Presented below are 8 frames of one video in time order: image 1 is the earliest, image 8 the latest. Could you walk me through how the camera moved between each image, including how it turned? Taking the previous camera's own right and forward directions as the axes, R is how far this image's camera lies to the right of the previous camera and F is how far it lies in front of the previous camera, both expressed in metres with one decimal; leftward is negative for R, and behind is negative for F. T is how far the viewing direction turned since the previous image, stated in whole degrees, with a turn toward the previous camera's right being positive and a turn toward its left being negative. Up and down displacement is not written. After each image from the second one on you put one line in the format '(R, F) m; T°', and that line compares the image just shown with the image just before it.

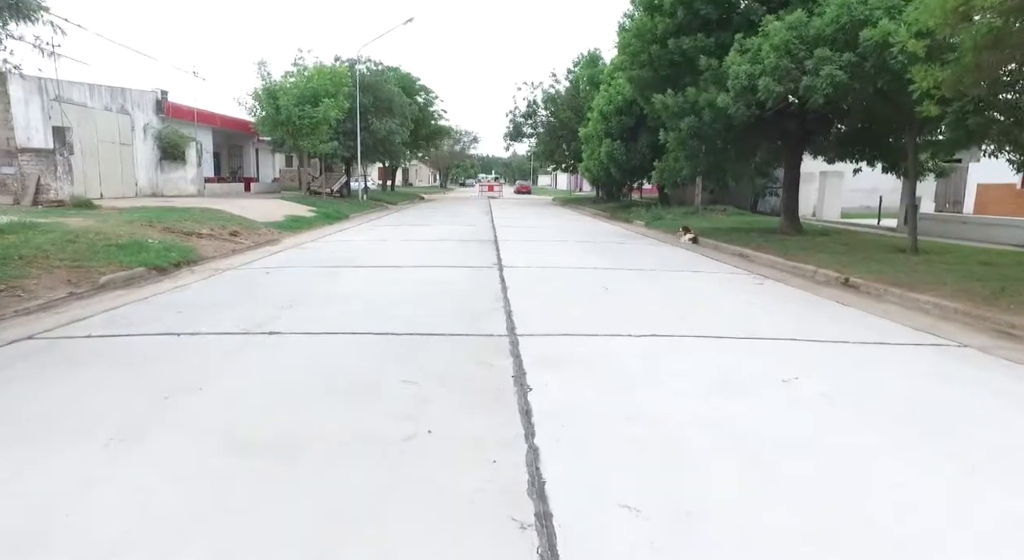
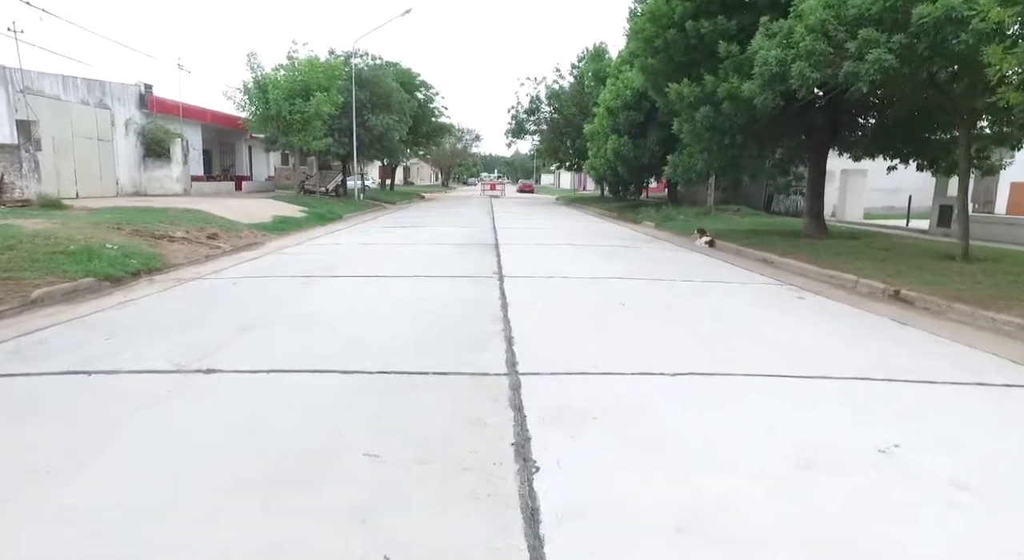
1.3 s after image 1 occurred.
(0.0, +1.2) m; 0°
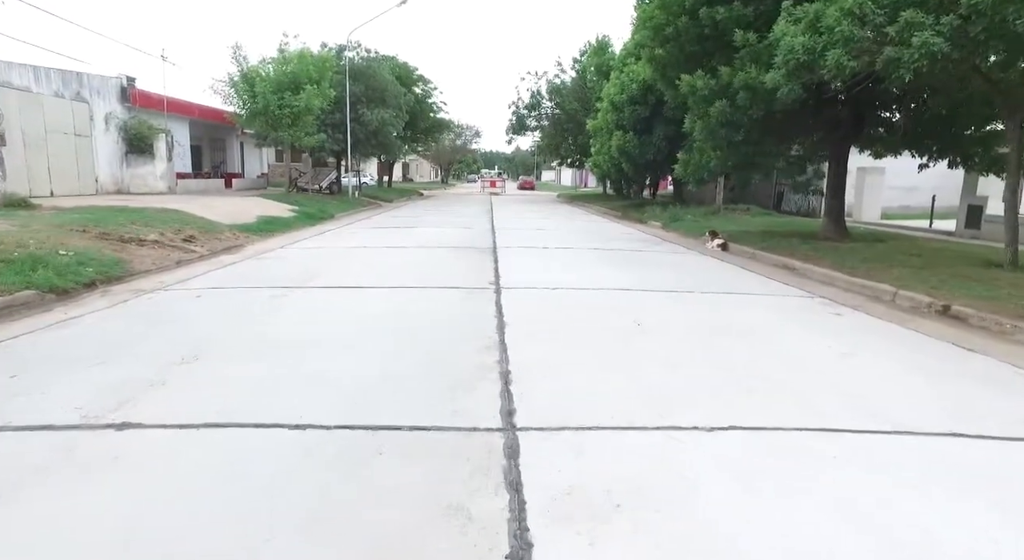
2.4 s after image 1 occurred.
(0.0, +1.0) m; 0°
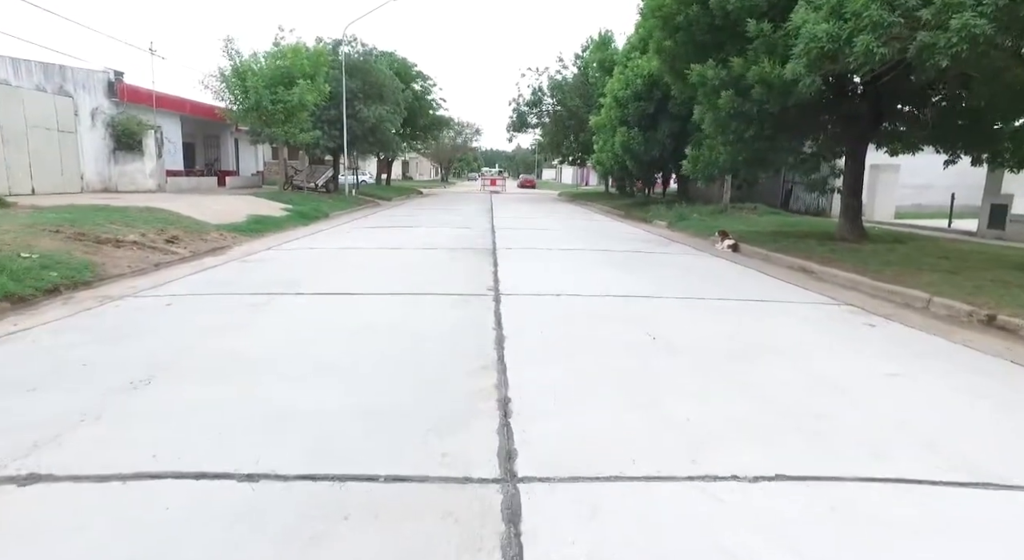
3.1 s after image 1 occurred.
(0.0, +0.7) m; 0°
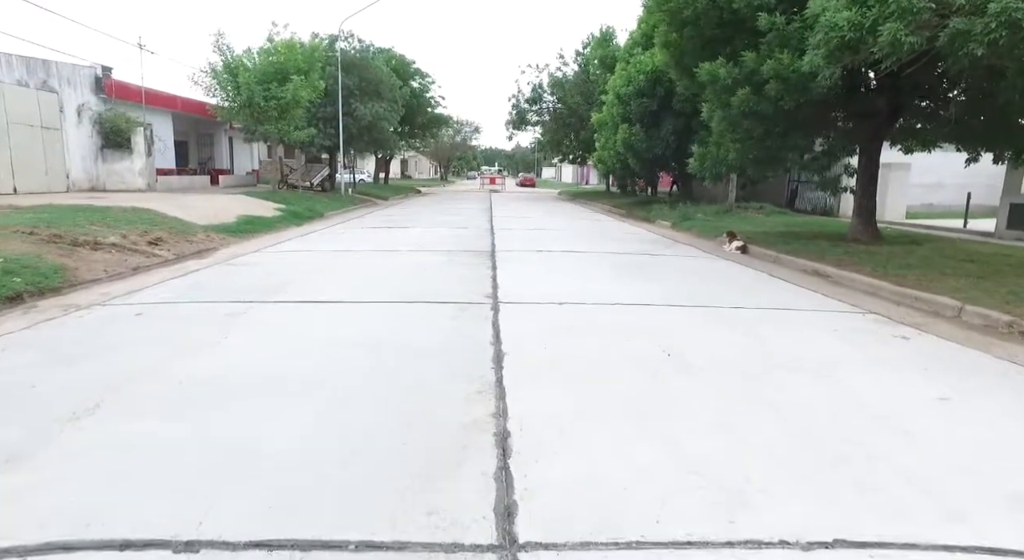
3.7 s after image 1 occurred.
(0.0, +0.6) m; 0°
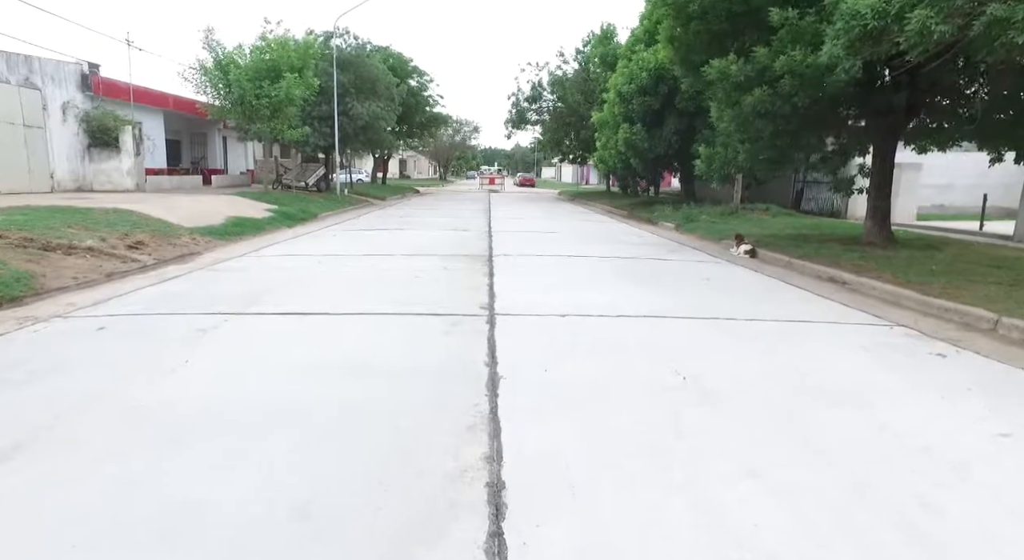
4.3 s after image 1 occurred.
(0.0, +0.6) m; 0°
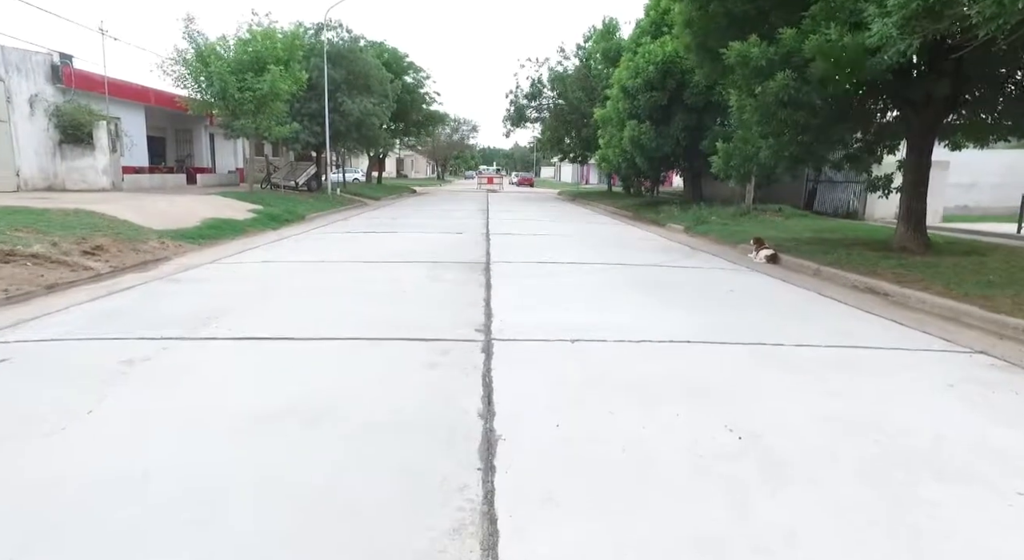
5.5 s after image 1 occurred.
(0.0, +1.2) m; 0°
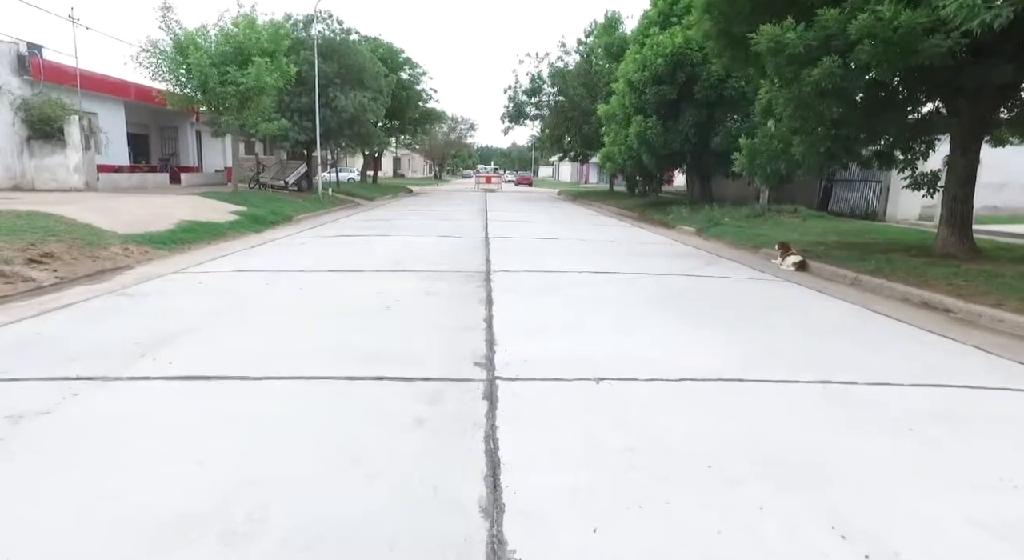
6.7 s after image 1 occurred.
(-0.1, +1.2) m; 0°
